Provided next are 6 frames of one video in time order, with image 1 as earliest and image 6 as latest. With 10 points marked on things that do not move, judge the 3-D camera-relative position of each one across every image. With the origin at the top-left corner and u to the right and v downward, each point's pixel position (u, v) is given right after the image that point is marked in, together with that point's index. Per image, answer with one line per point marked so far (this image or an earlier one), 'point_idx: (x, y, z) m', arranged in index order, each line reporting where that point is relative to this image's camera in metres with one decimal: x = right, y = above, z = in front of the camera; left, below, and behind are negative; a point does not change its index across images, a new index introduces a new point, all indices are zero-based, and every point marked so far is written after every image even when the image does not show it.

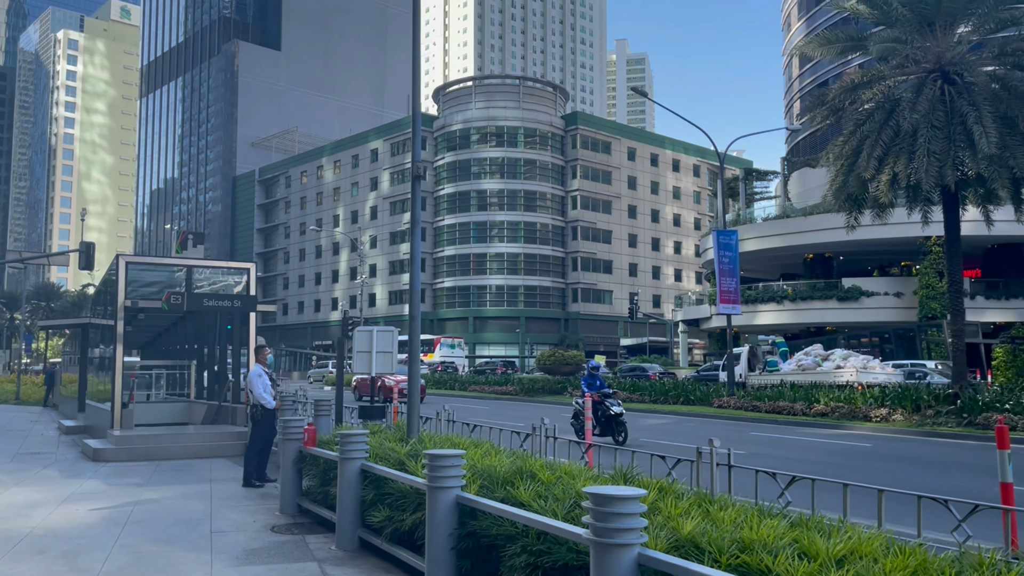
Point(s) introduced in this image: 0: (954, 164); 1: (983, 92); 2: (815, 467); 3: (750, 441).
0: (+10.0, +2.8, +18.8) m
1: (+10.7, +4.5, +18.8) m
2: (+4.6, -2.8, +12.9) m
3: (+4.8, -3.0, +16.5) m
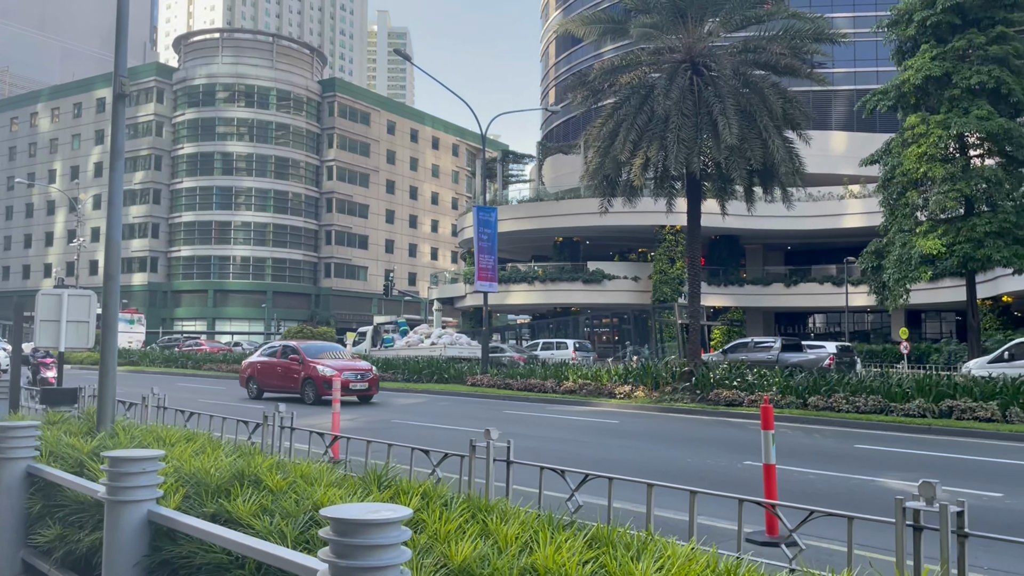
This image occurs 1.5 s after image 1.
0: (+4.5, +3.2, +19.7) m
1: (+5.2, +4.9, +19.8) m
2: (+0.8, -2.4, +12.7) m
3: (-0.1, -2.6, +16.1) m
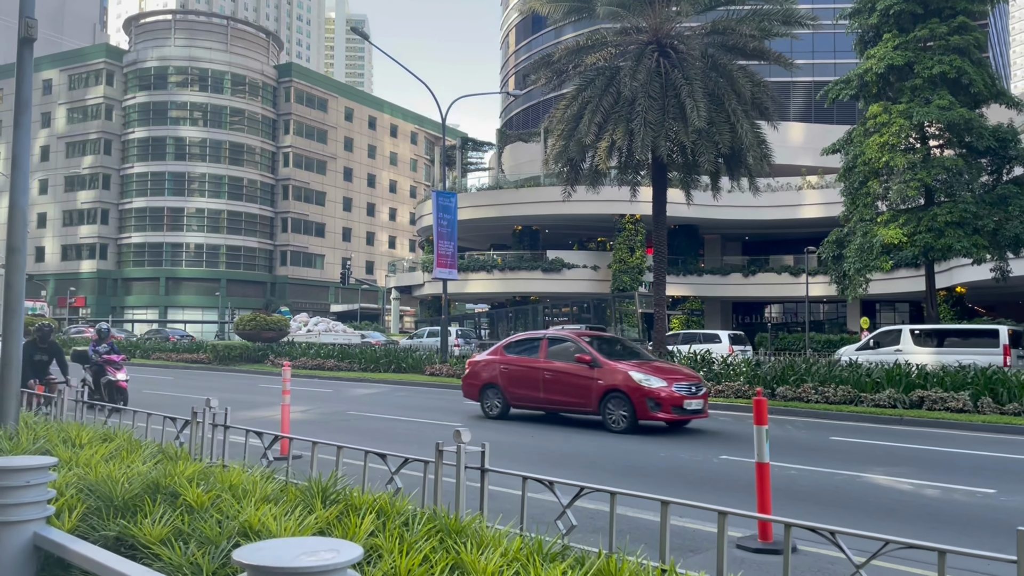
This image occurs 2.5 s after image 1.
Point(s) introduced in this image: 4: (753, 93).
0: (+3.6, +3.5, +19.2) m
1: (+4.3, +5.2, +19.3) m
2: (+0.2, -2.2, +12.0) m
3: (-0.8, -2.3, +15.4) m
4: (+5.7, +4.7, +19.8) m
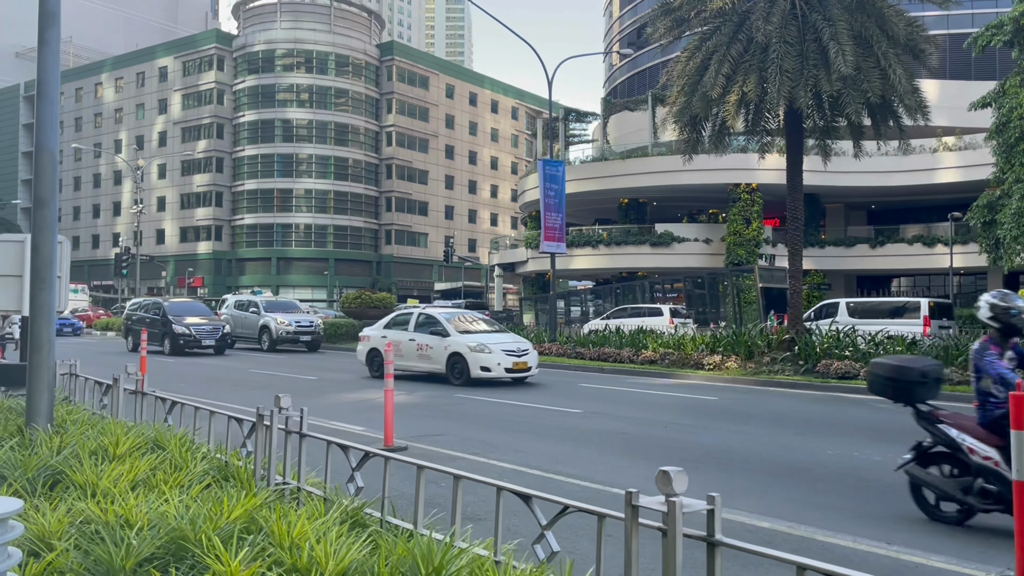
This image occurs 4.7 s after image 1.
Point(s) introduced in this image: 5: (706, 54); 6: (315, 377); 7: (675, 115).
0: (+6.0, +4.2, +17.0) m
1: (+6.7, +5.8, +17.0) m
2: (+1.9, -1.8, +10.5) m
3: (+1.2, -1.8, +14.0) m
4: (+8.2, +5.3, +17.3) m
5: (+4.3, +5.2, +18.3) m
6: (-4.0, -1.8, +16.8) m
7: (+3.7, +4.0, +19.1) m
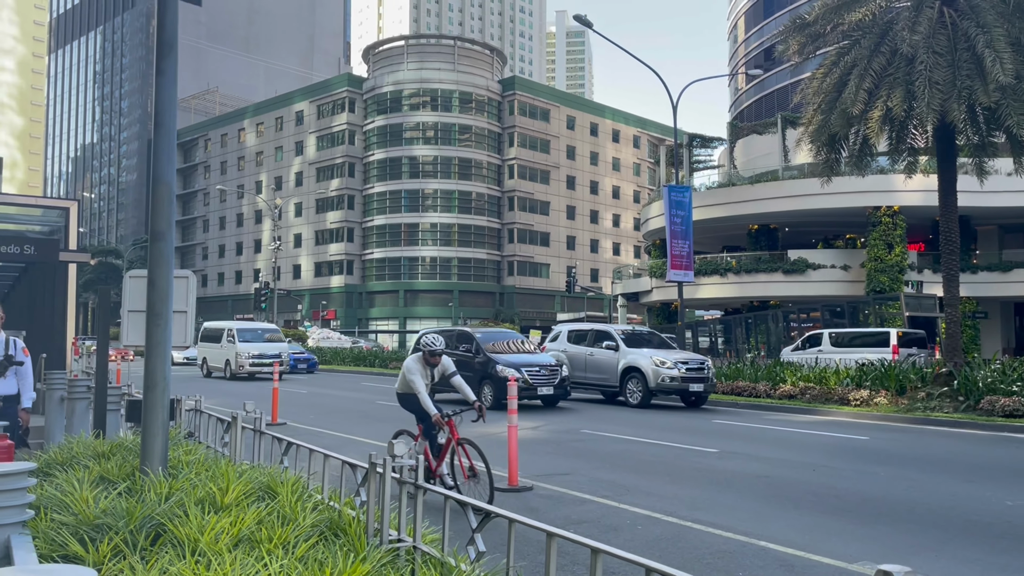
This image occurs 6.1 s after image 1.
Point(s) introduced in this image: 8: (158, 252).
0: (+8.4, +3.6, +15.7) m
1: (+9.1, +5.3, +15.6) m
2: (+3.4, -2.1, +9.6) m
3: (+3.3, -2.3, +13.2) m
4: (+10.6, +4.8, +15.7) m
5: (+6.9, +4.6, +17.2) m
6: (-1.5, -2.4, +16.7) m
7: (+6.5, +3.3, +18.0) m
8: (-2.6, +0.3, +6.1) m
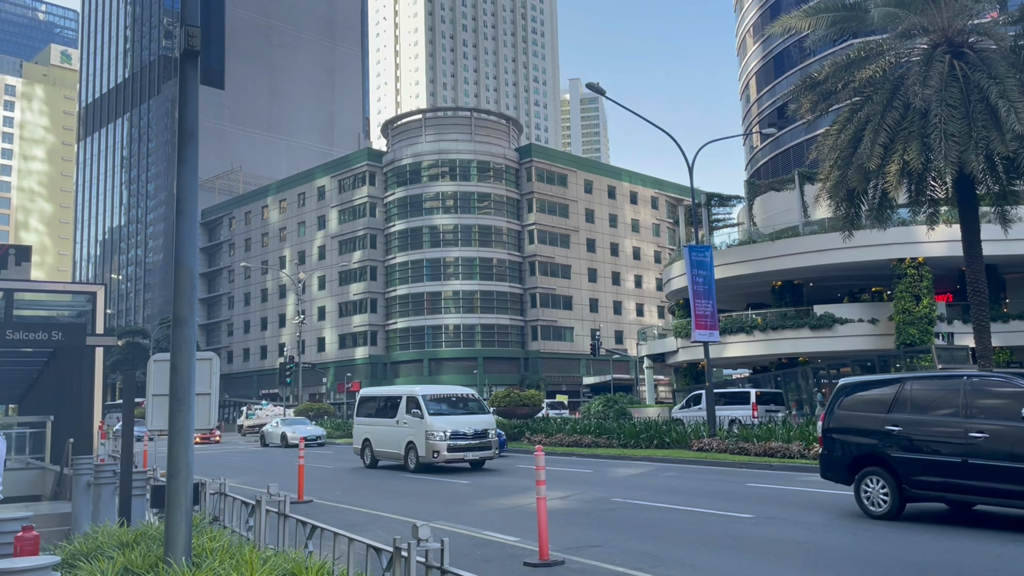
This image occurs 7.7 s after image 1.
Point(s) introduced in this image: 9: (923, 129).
0: (+8.7, +2.7, +15.7) m
1: (+9.4, +4.3, +15.7) m
2: (+3.8, -2.8, +9.3) m
3: (+3.7, -3.2, +12.8) m
4: (+10.9, +3.9, +15.7) m
5: (+7.2, +3.4, +17.3) m
6: (-0.9, -3.8, +16.4) m
7: (+6.9, +2.1, +18.0) m
8: (-2.5, -0.3, +6.2) m
9: (+8.1, +3.1, +16.3) m
